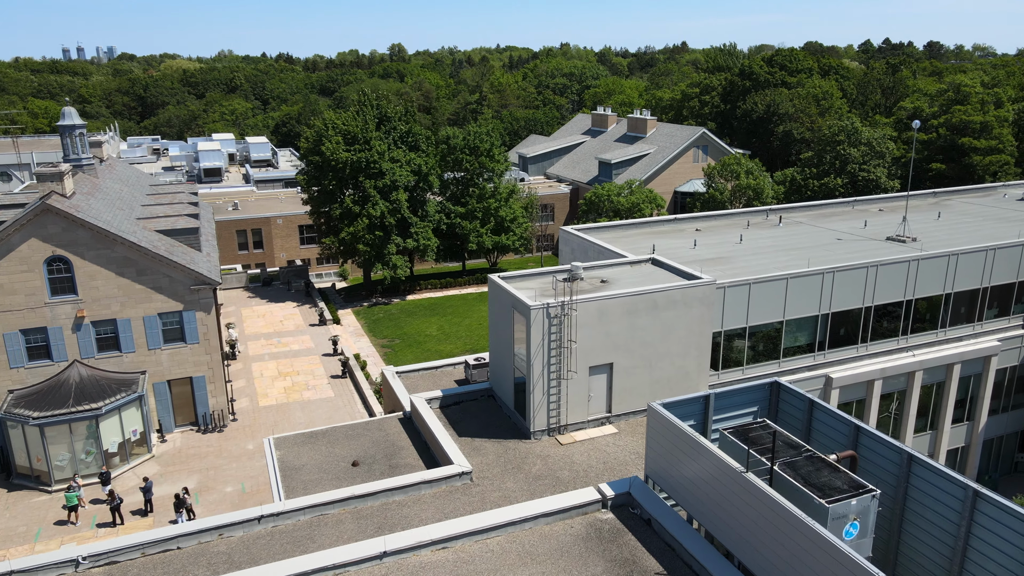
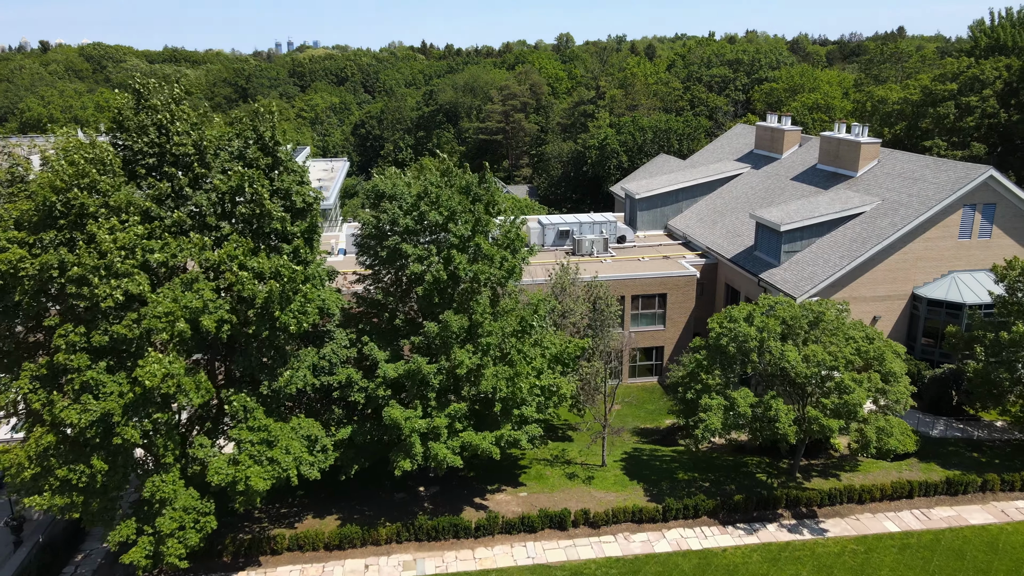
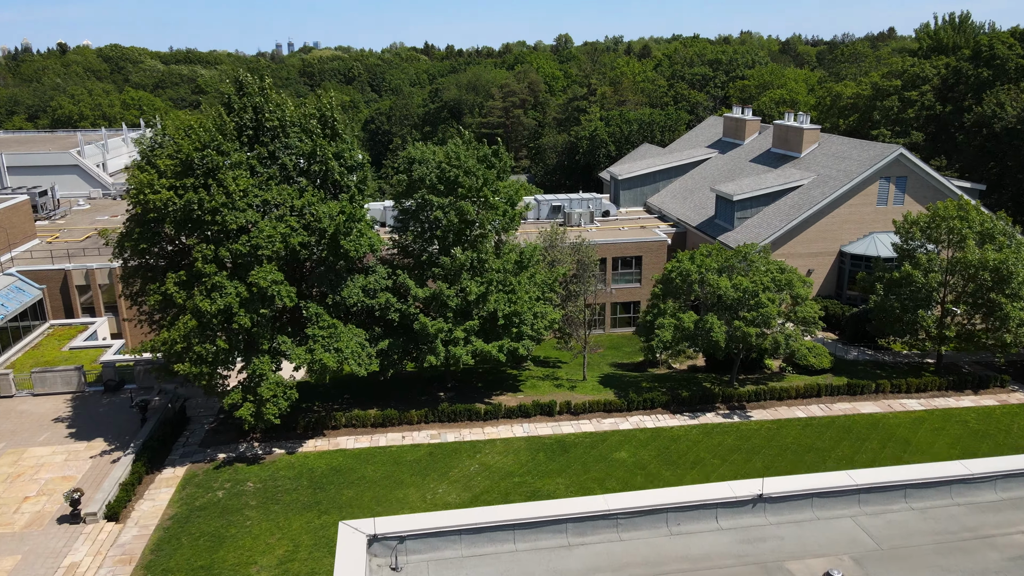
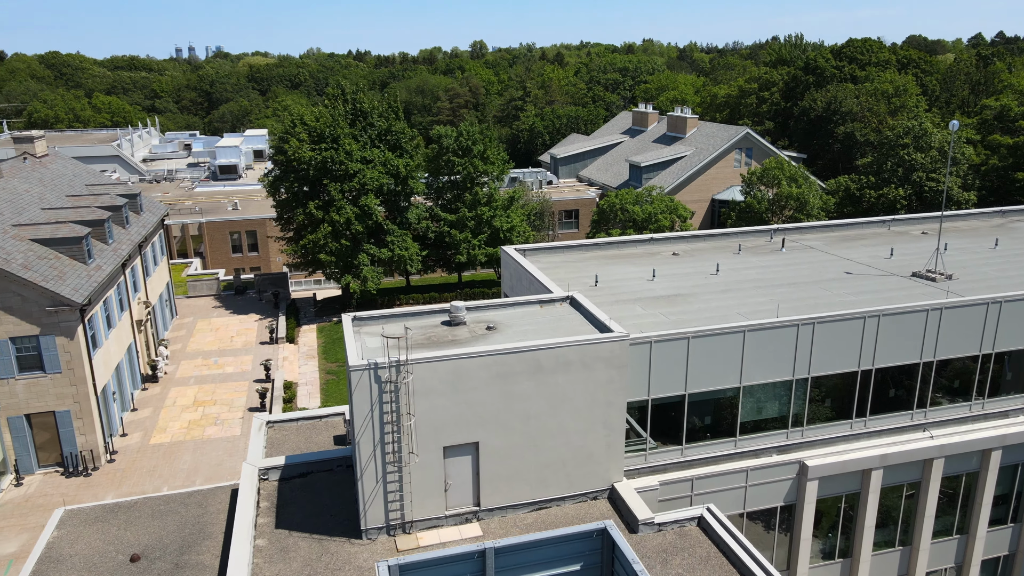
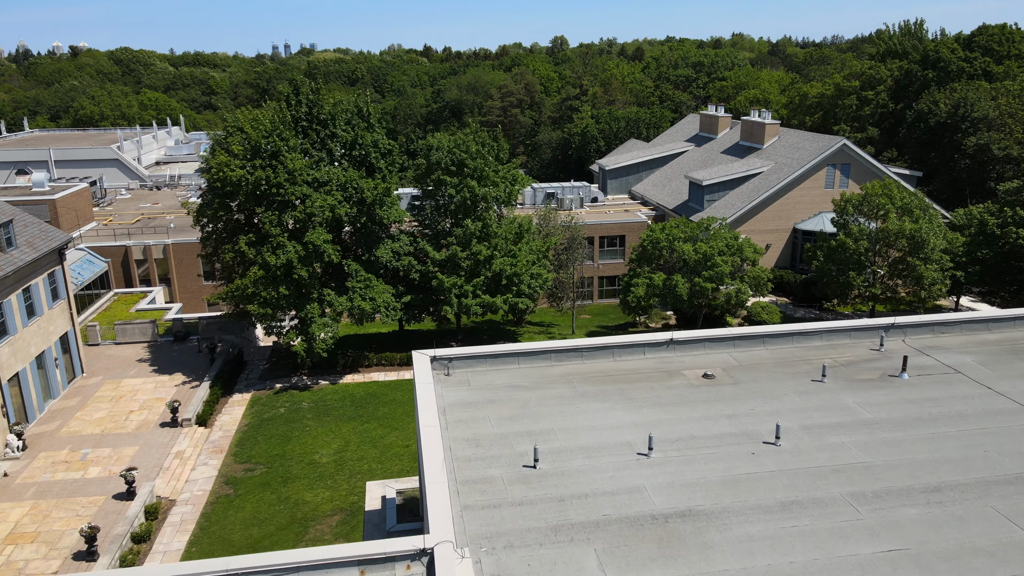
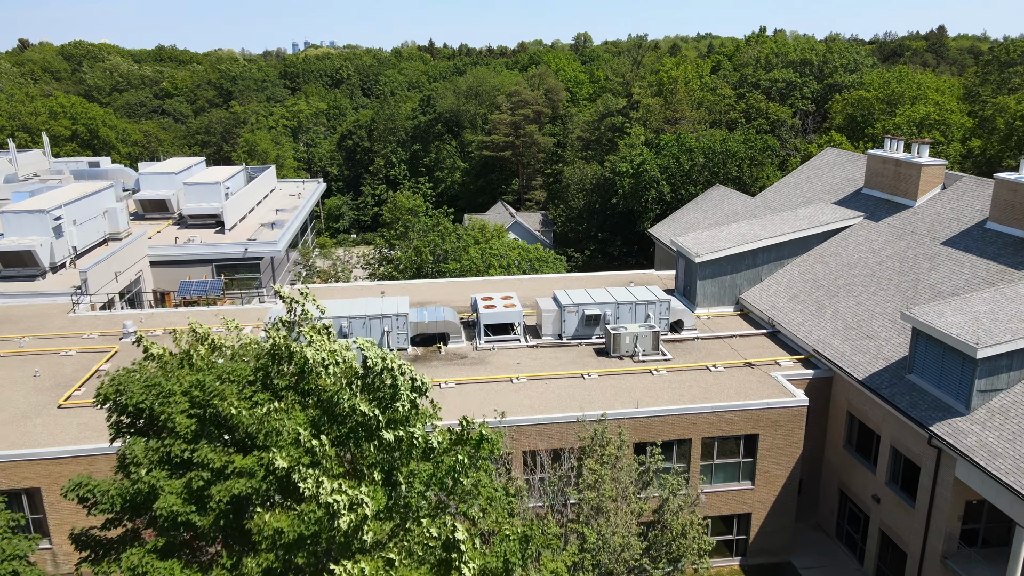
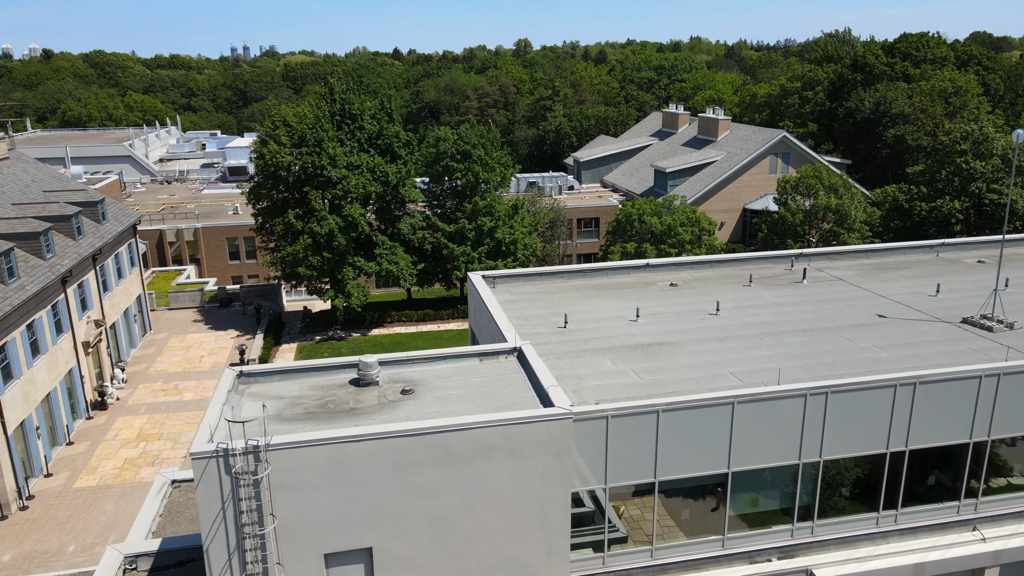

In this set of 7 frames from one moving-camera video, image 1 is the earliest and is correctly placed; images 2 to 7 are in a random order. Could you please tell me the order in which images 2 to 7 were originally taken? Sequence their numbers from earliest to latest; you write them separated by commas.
4, 7, 5, 3, 2, 6
